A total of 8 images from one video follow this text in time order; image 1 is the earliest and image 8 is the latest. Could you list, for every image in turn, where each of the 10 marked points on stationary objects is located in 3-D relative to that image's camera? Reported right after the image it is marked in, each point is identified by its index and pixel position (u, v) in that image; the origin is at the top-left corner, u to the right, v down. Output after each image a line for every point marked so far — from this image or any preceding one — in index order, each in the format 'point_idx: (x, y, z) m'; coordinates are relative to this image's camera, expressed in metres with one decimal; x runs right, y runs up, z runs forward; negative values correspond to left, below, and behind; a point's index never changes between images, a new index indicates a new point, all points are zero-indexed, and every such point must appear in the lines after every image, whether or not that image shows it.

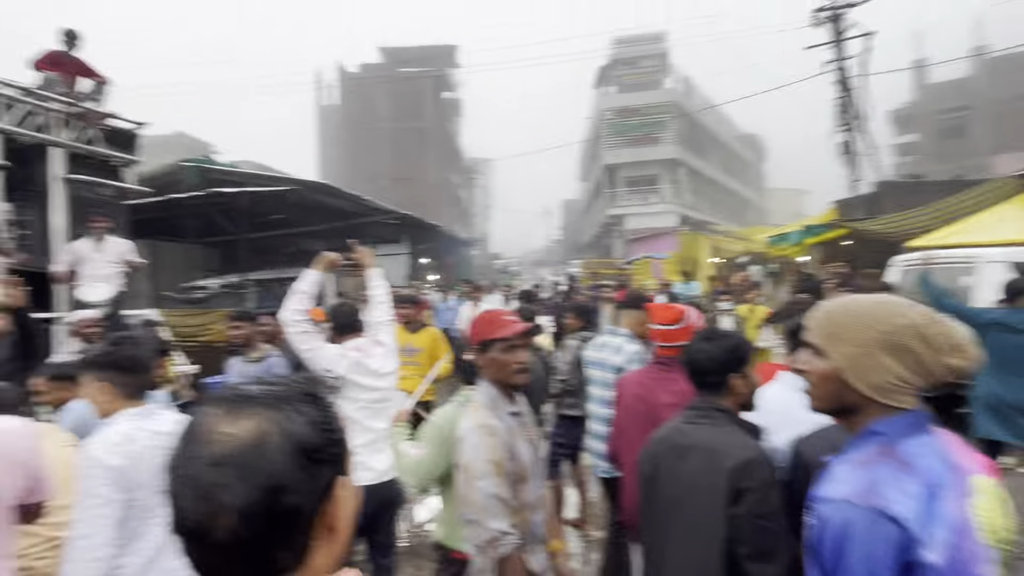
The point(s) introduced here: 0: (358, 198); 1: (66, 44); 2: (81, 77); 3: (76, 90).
0: (-3.2, +1.9, +10.4) m
1: (-7.5, +4.1, +8.1) m
2: (-7.3, +3.6, +8.2) m
3: (-7.5, +3.4, +8.3) m
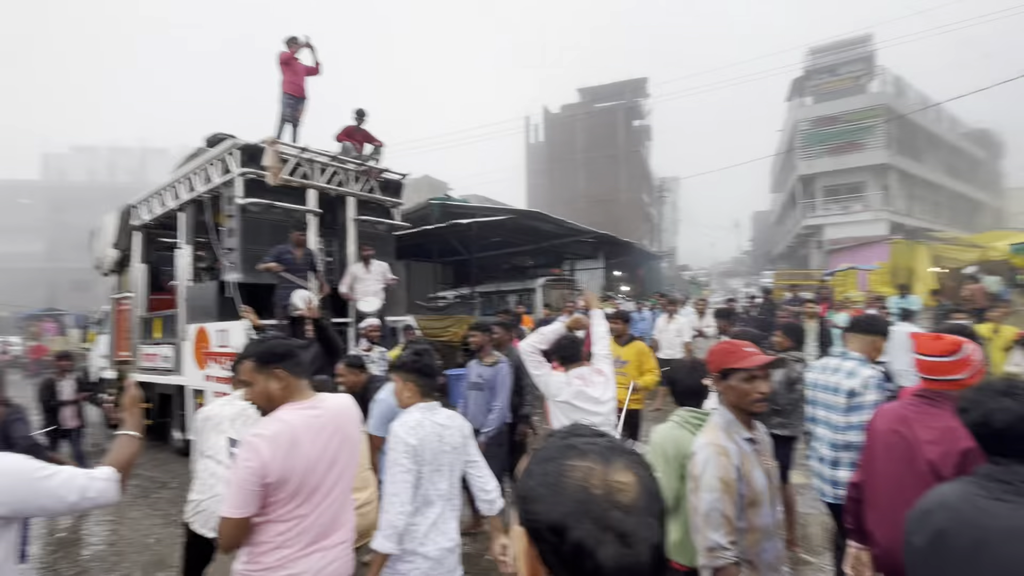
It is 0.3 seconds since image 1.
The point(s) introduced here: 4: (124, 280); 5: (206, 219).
0: (+1.3, +1.6, +11.9) m
1: (-3.5, +3.8, +10.8) m
2: (-3.2, +3.3, +10.9) m
3: (-3.4, +3.1, +11.1) m
4: (-8.9, +0.2, +11.0) m
5: (-6.6, +1.5, +10.5) m
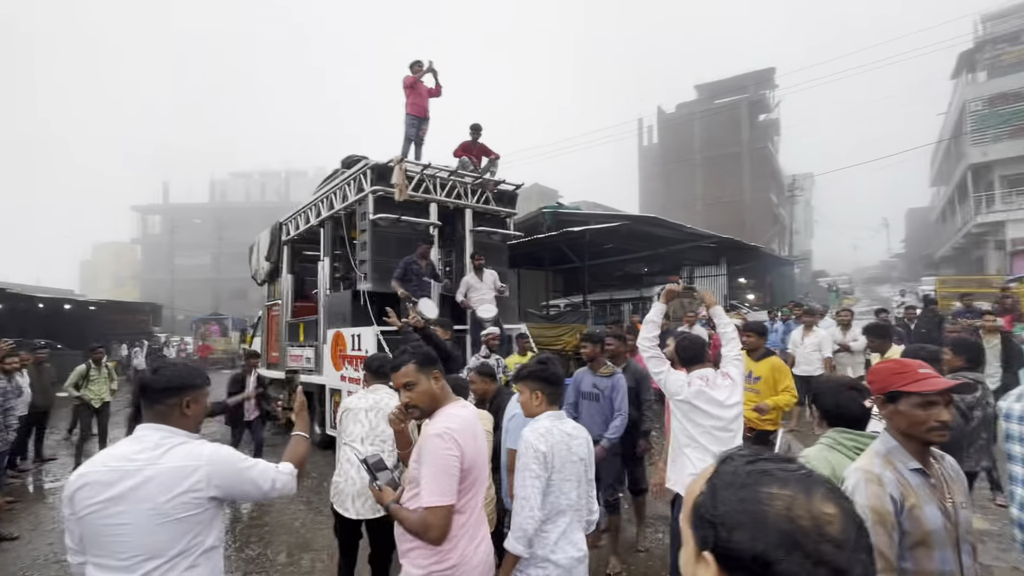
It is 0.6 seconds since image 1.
0: (+4.0, +1.4, +11.3) m
1: (-0.9, +3.6, +11.2) m
2: (-0.6, +3.1, +11.2) m
3: (-0.7, +2.9, +11.5) m
4: (-6.2, 0.0, +12.4) m
5: (-4.0, +1.3, +11.5) m
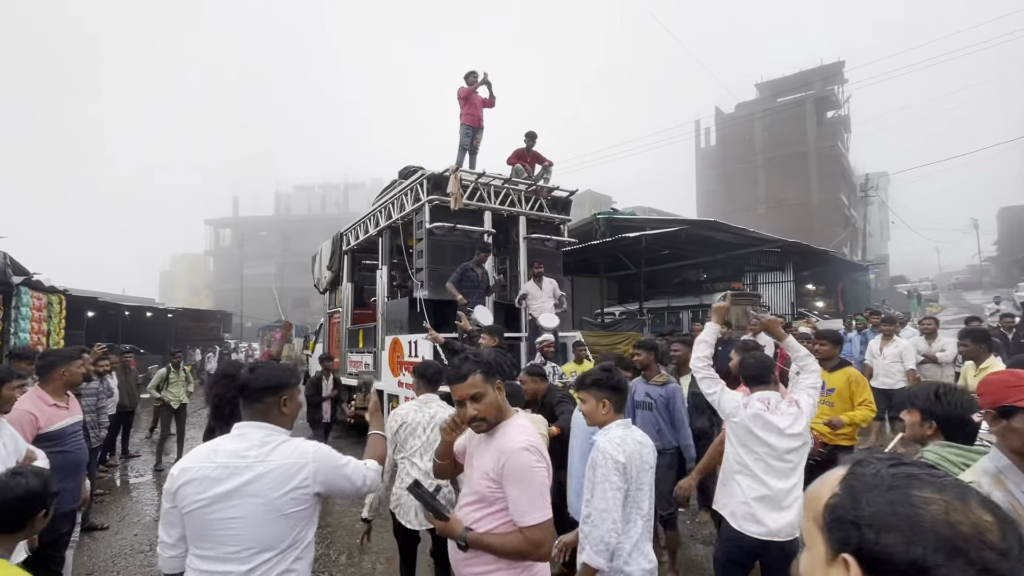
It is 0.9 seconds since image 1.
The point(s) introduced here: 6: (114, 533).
0: (+5.2, +1.3, +10.8) m
1: (+0.4, +3.4, +11.3) m
2: (+0.6, +2.9, +11.2) m
3: (+0.5, +2.7, +11.5) m
4: (-4.8, -0.2, +12.9) m
5: (-2.7, +1.1, +11.8) m
6: (-7.4, -4.6, +8.9) m
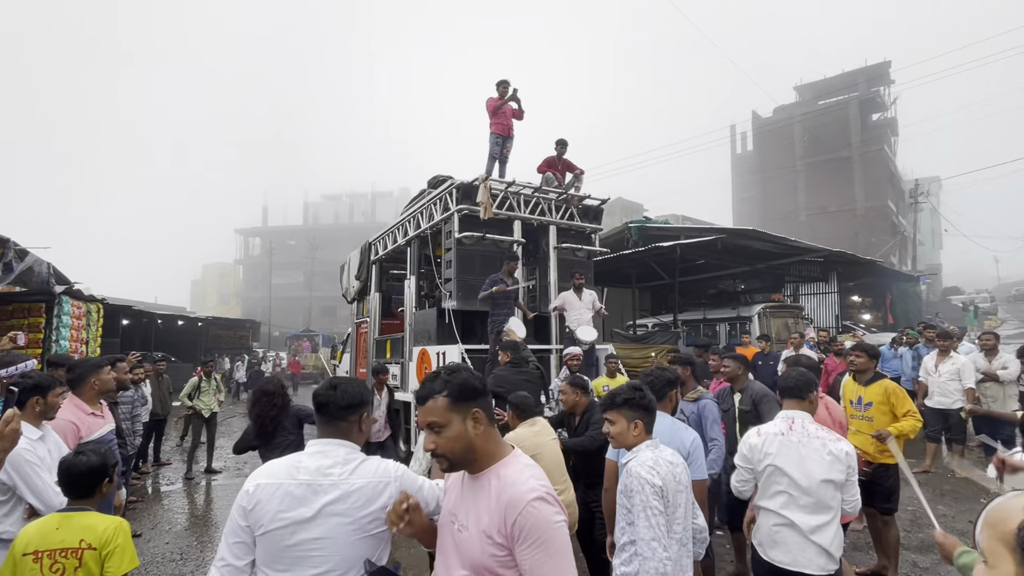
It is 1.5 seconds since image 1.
0: (+5.9, +1.0, +10.4) m
1: (+1.0, +3.2, +11.0) m
2: (+1.3, +2.7, +11.0) m
3: (+1.2, +2.5, +11.2) m
4: (-4.0, -0.5, +12.9) m
5: (-2.0, +0.9, +11.6) m
6: (-6.8, -4.8, +9.0) m
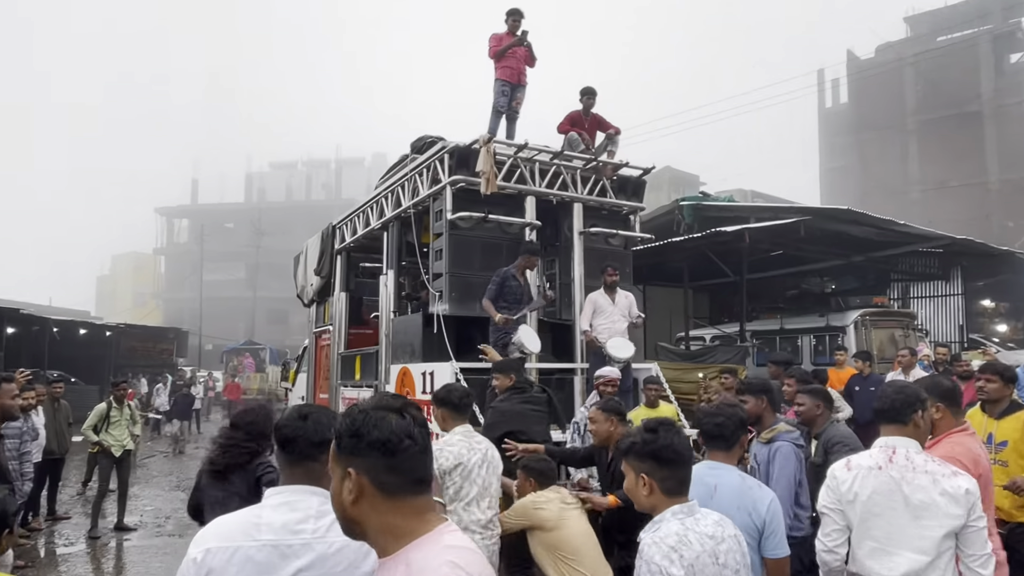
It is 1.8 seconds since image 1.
0: (+6.1, +1.0, +7.7) m
1: (+1.2, +3.2, +8.2) m
2: (+1.5, +2.7, +8.2) m
3: (+1.4, +2.5, +8.4) m
4: (-3.9, -0.4, +10.0) m
5: (-1.9, +0.9, +8.8) m
6: (-6.6, -4.8, +6.1) m
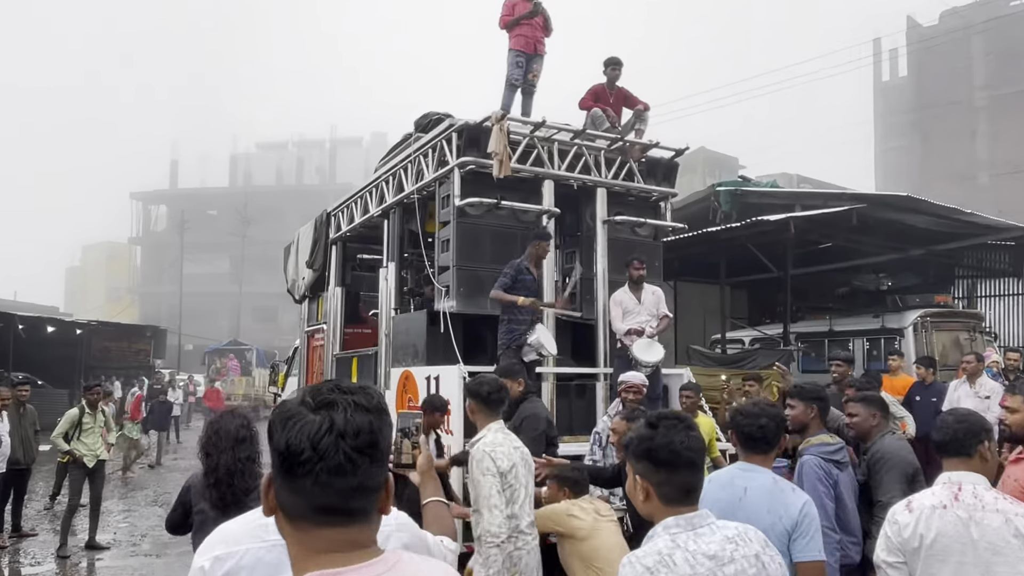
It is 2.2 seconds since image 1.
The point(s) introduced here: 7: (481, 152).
0: (+6.3, +1.0, +6.8) m
1: (+1.5, +3.3, +7.3) m
2: (+1.7, +2.7, +7.3) m
3: (+1.7, +2.5, +7.5) m
4: (-3.6, -0.3, +9.1) m
5: (-1.6, +1.0, +7.9) m
6: (-6.4, -4.7, +5.3) m
7: (-0.5, +2.0, +7.2) m
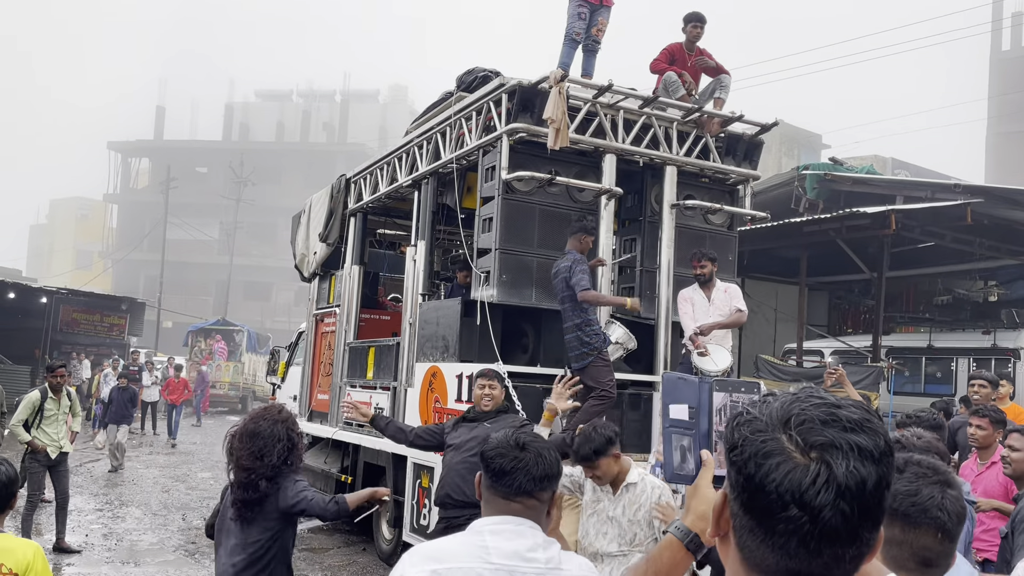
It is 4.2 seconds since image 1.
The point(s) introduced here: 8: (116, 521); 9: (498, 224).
0: (+7.0, +0.9, +5.9) m
1: (+2.3, +3.3, +6.2) m
2: (+2.5, +2.8, +6.2) m
3: (+2.4, +2.6, +6.5) m
4: (-3.0, +0.1, +8.0) m
5: (-0.9, +1.2, +6.8) m
6: (-5.9, -4.3, +4.2) m
7: (+0.3, +2.2, +6.1) m
8: (-6.3, -3.7, +7.7) m
9: (-0.1, +0.8, +6.0) m
